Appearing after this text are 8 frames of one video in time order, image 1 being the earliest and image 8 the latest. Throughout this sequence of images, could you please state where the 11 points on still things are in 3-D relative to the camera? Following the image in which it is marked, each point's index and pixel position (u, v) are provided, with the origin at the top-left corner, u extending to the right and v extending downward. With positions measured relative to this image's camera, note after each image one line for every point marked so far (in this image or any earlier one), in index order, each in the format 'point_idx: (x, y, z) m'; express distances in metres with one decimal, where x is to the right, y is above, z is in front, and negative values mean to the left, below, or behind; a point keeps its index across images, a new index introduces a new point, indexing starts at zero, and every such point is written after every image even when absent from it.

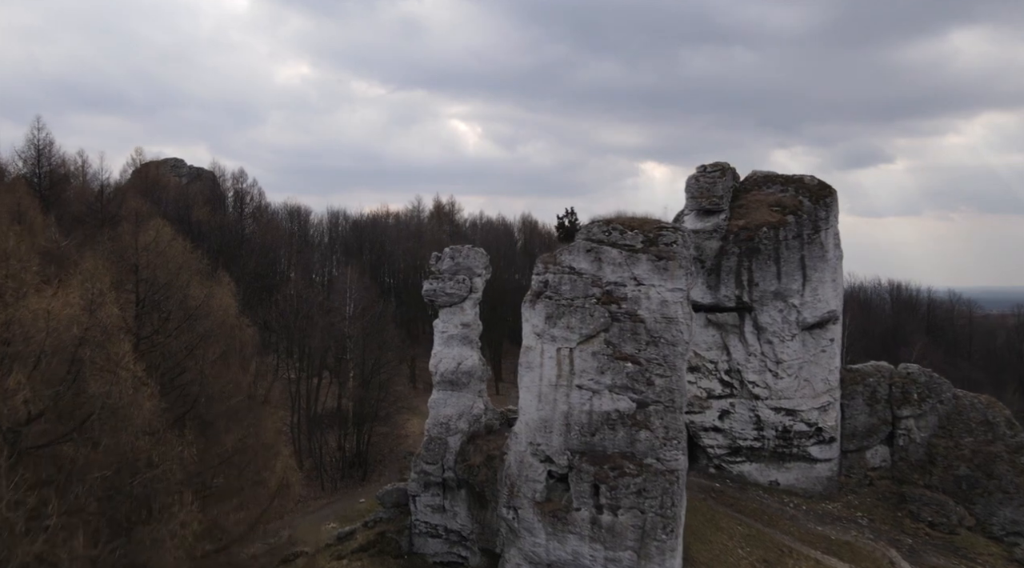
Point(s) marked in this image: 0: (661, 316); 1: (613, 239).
0: (+3.2, -0.7, +17.8) m
1: (+2.2, +1.0, +18.5) m
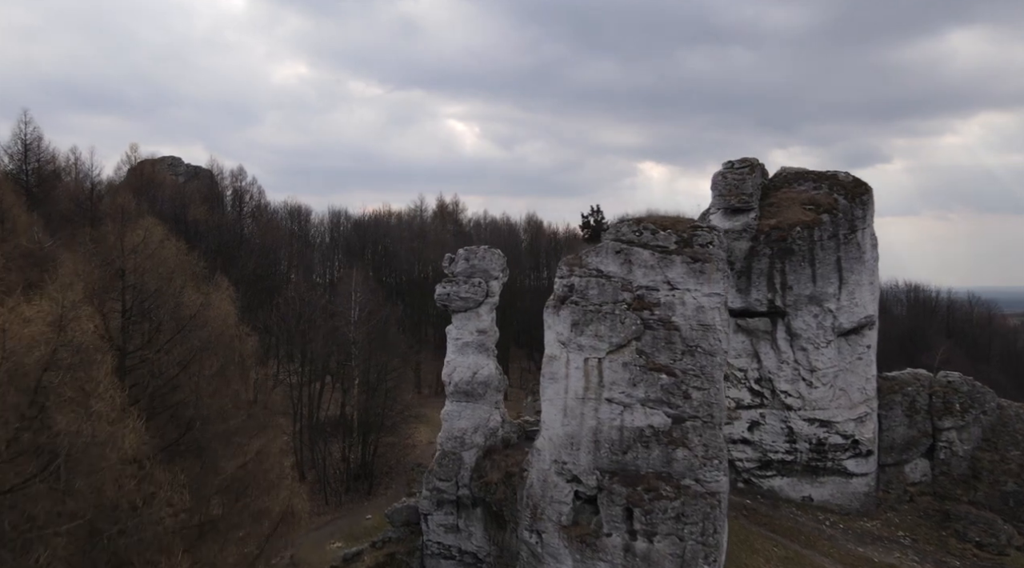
0: (+3.7, -0.8, +16.4) m
1: (+2.7, +0.9, +17.0) m
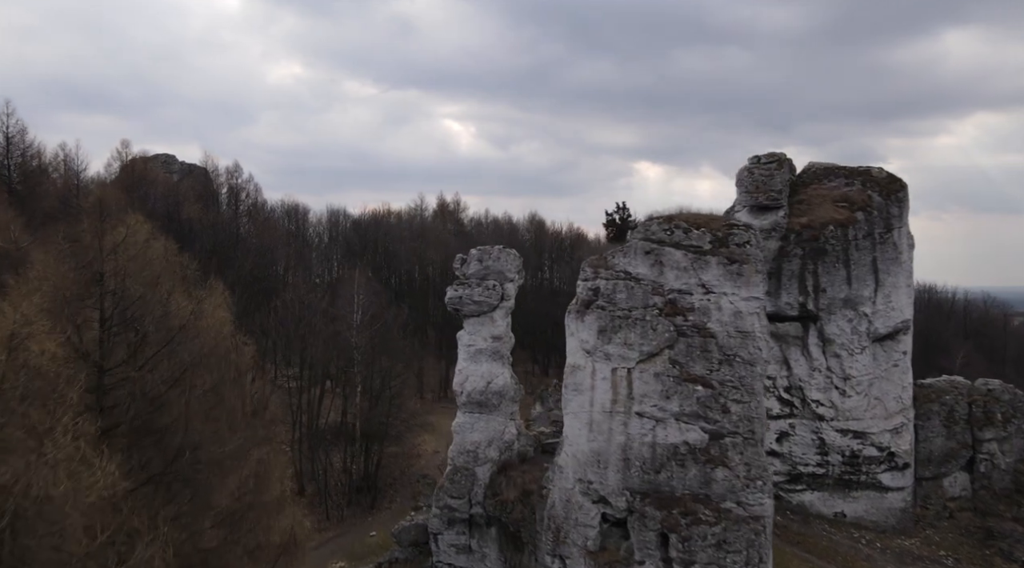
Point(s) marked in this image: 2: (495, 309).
0: (+4.0, -0.8, +15.0) m
1: (+3.1, +0.8, +15.6) m
2: (-0.4, -0.6, +18.2) m
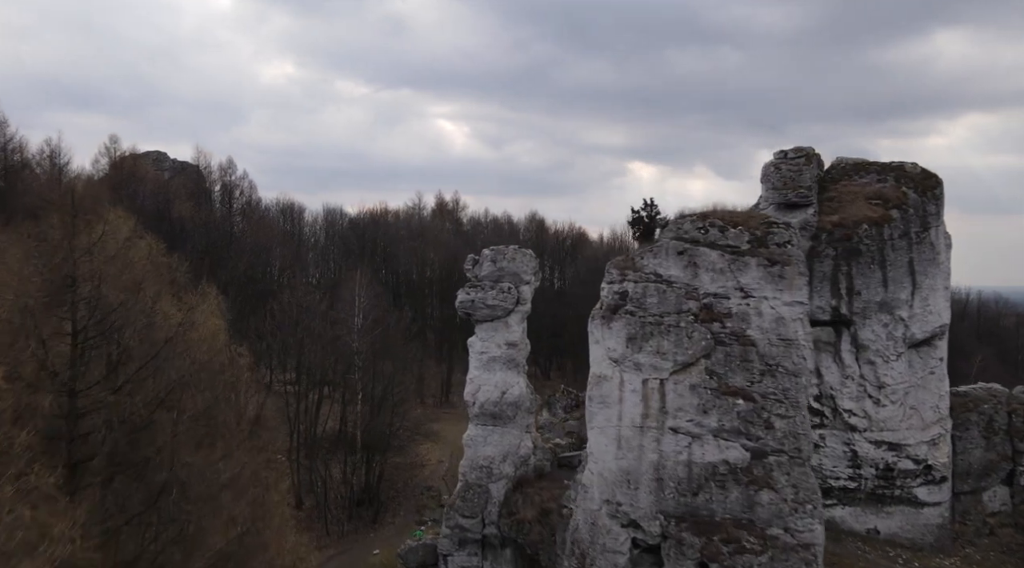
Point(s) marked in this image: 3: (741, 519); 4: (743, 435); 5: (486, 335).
0: (+4.4, -0.9, +13.7) m
1: (+3.4, +0.8, +14.4) m
2: (0.0, -0.6, +16.8) m
3: (+3.6, -3.7, +13.0) m
4: (+3.7, -2.4, +13.3) m
5: (-0.5, -1.1, +17.0) m
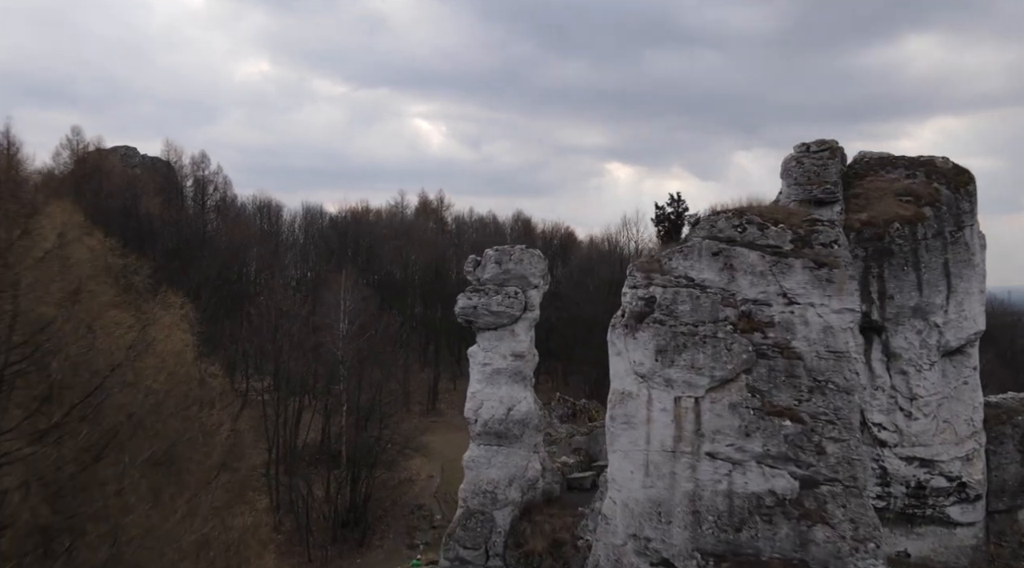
0: (+4.6, -1.0, +12.1) m
1: (+3.6, +0.7, +12.7) m
2: (+0.1, -0.7, +15.1) m
3: (+3.8, -3.7, +11.3) m
4: (+3.9, -2.5, +11.7) m
5: (-0.4, -1.1, +15.3) m
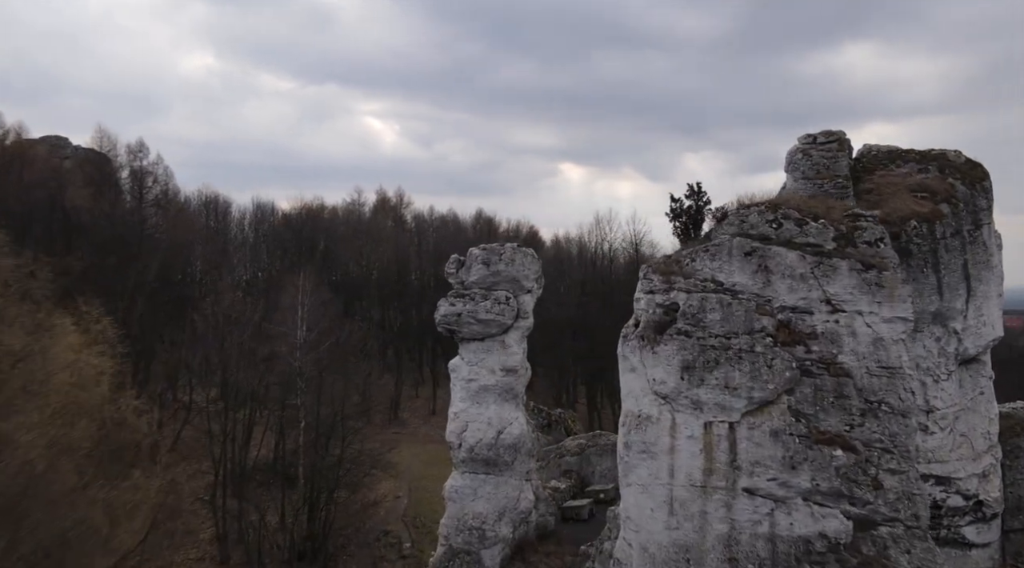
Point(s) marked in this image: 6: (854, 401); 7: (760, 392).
0: (+4.6, -1.0, +10.4) m
1: (+3.6, +0.6, +10.9) m
2: (-0.1, -0.7, +13.1) m
3: (+3.9, -3.8, +9.6) m
4: (+3.9, -2.5, +9.9) m
5: (-0.6, -1.2, +13.2) m
6: (+4.3, -1.4, +10.3) m
7: (+3.0, -1.3, +10.2) m
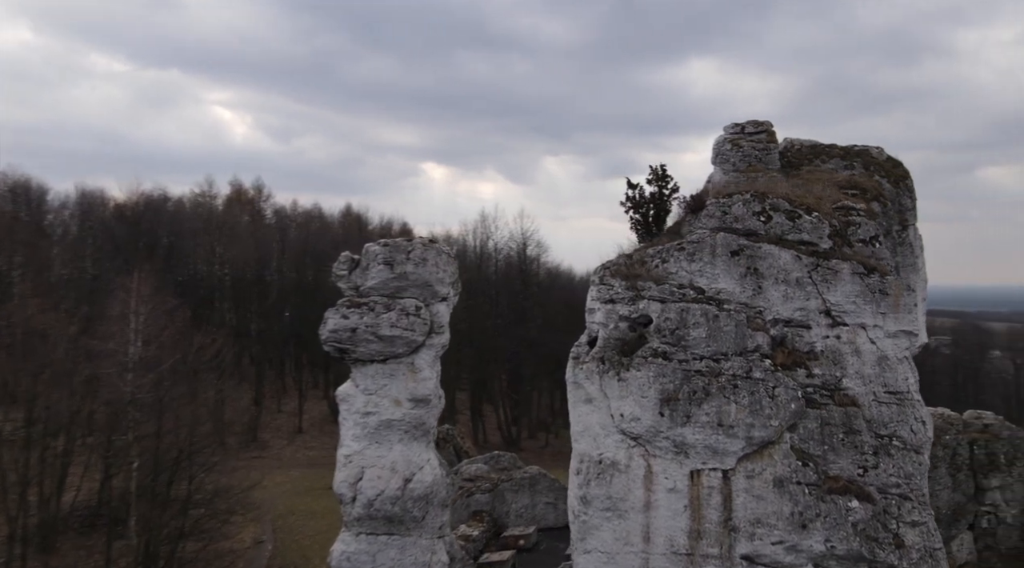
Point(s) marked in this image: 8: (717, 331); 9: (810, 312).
0: (+3.9, -1.1, +8.4) m
1: (+2.8, +0.6, +8.8) m
2: (-1.2, -0.8, +10.3) m
3: (+3.3, -3.9, +7.5) m
4: (+3.3, -2.6, +7.8) m
5: (-1.7, -1.3, +10.4) m
6: (+3.6, -1.5, +8.3) m
7: (+2.4, -1.4, +8.0) m
8: (+2.0, -0.5, +8.4) m
9: (+3.1, -0.3, +8.6) m
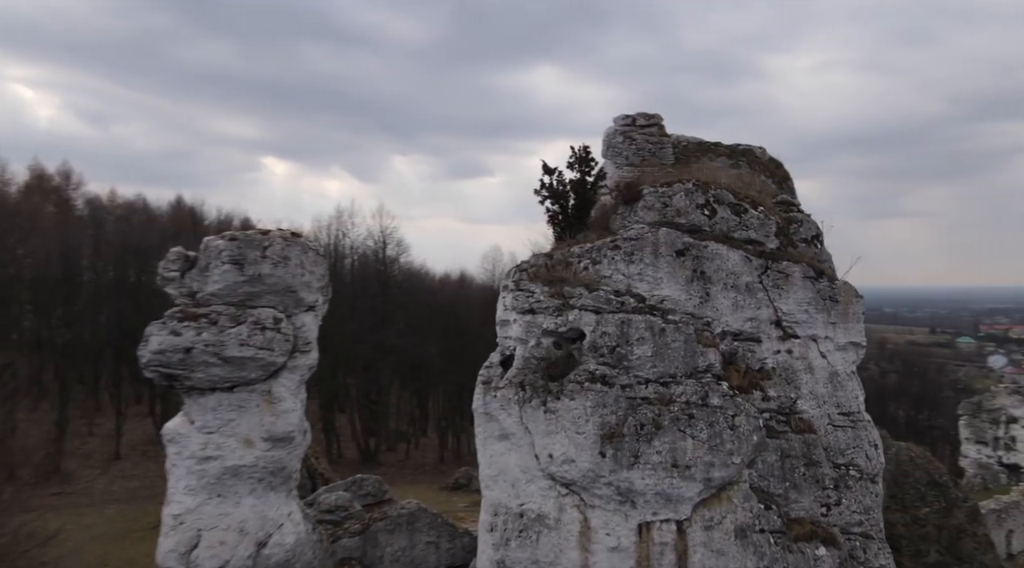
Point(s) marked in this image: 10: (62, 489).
0: (+3.0, -1.2, +7.3) m
1: (+1.9, +0.5, +7.4) m
2: (-2.3, -0.9, +8.2) m
3: (+2.6, -3.9, +6.2) m
4: (+2.6, -2.7, +6.6) m
5: (-2.8, -1.3, +8.1) m
6: (+2.7, -1.6, +7.0) m
7: (+1.6, -1.5, +6.6) m
8: (+1.2, -0.5, +6.8) m
9: (+2.2, -0.3, +7.3) m
10: (-10.3, -4.9, +19.6) m
